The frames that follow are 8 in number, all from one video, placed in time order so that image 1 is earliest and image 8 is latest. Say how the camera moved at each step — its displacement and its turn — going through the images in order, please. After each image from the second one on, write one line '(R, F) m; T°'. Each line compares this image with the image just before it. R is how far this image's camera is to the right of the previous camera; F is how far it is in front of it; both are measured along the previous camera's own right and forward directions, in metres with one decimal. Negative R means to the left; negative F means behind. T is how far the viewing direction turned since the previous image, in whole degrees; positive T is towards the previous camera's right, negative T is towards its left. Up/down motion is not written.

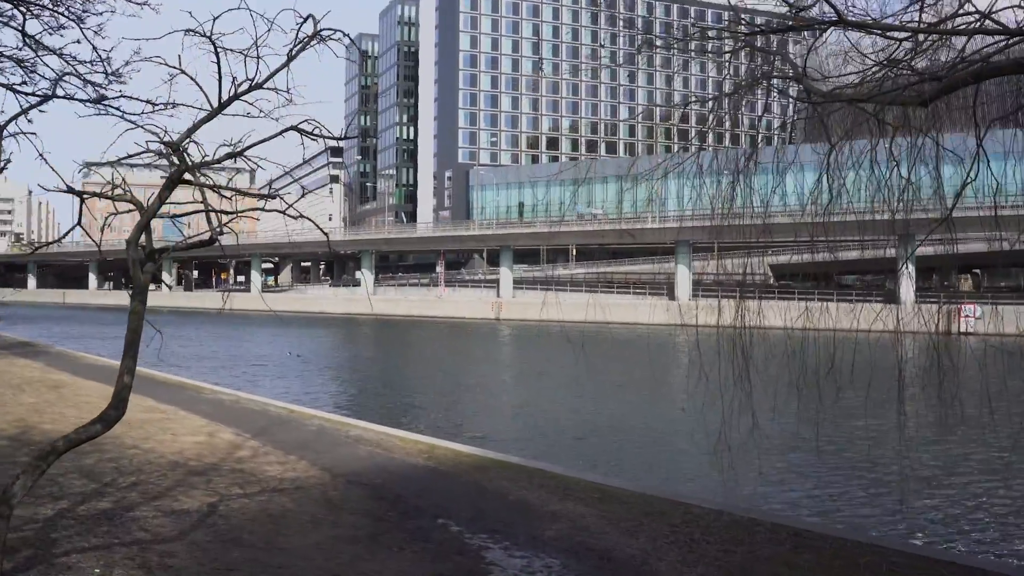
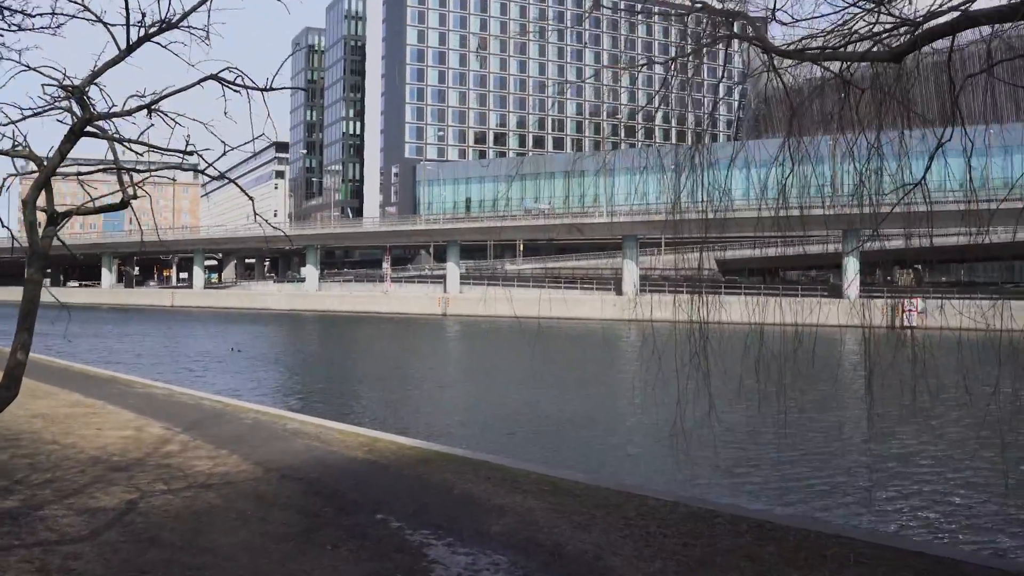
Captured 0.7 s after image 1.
(0.0, +0.3) m; +3°
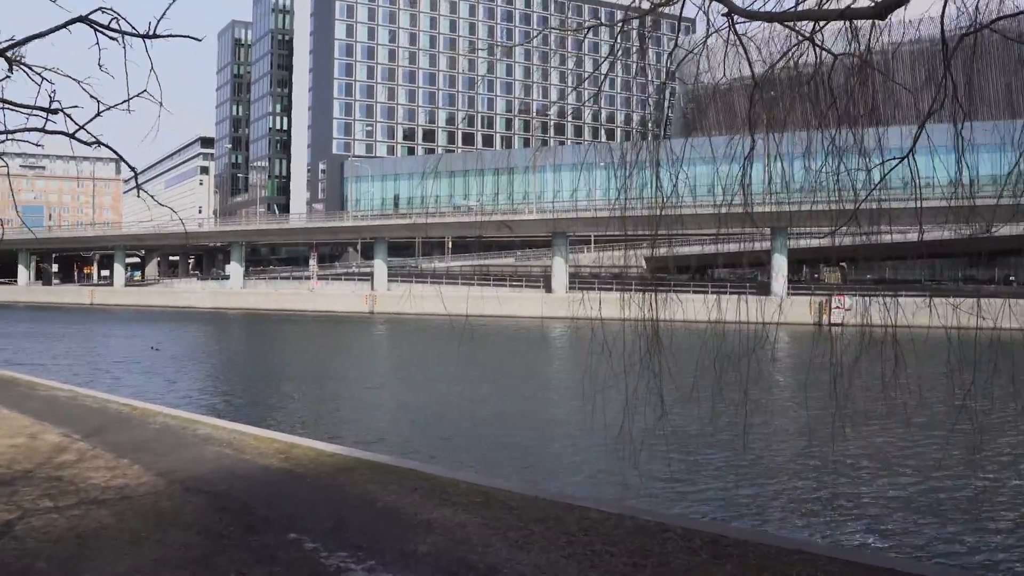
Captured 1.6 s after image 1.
(0.0, +0.4) m; +5°
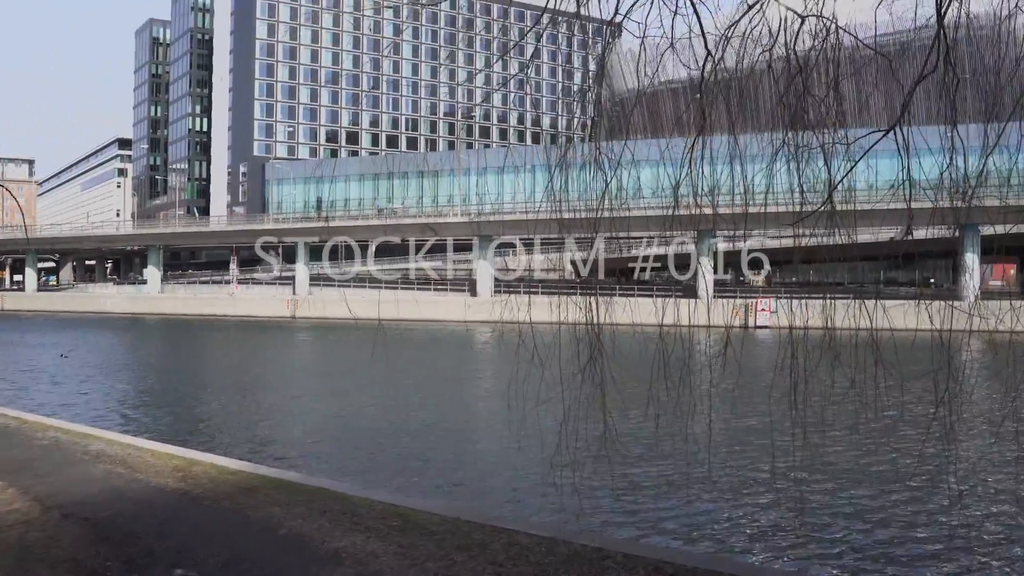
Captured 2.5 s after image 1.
(0.0, +0.4) m; +5°
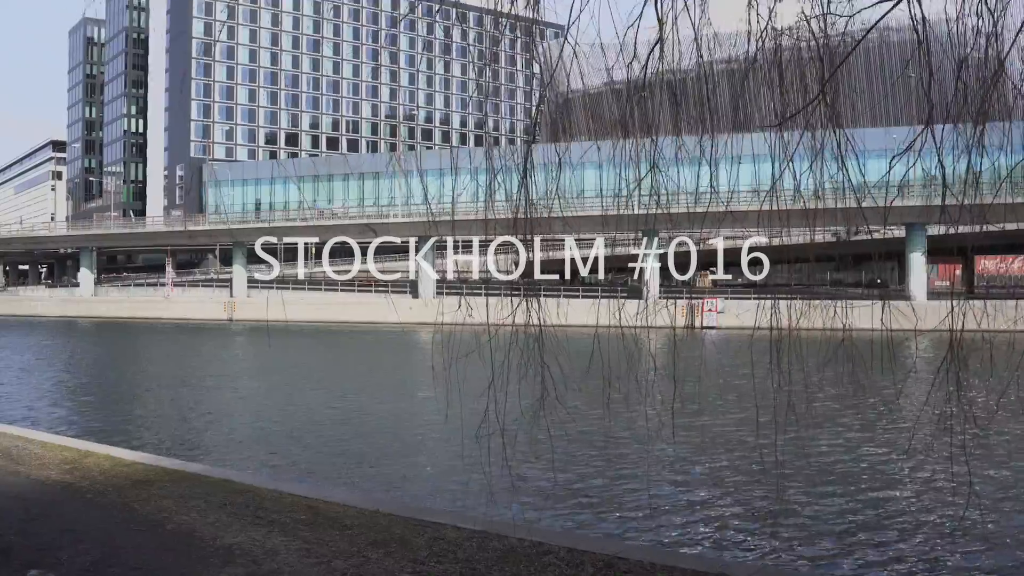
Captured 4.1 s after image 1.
(-0.1, 0.0) m; +4°
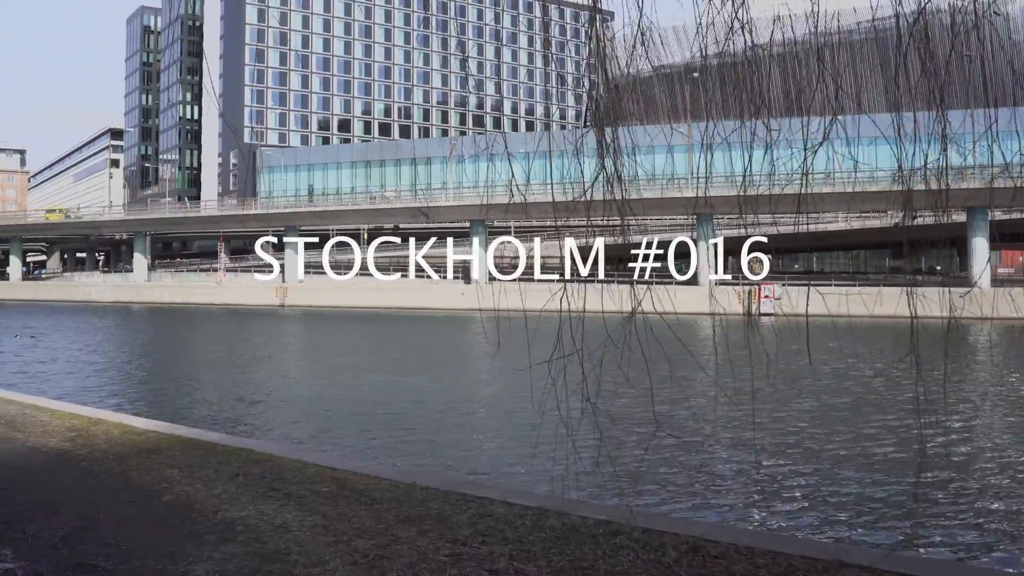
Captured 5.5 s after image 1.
(0.0, +0.2) m; -3°
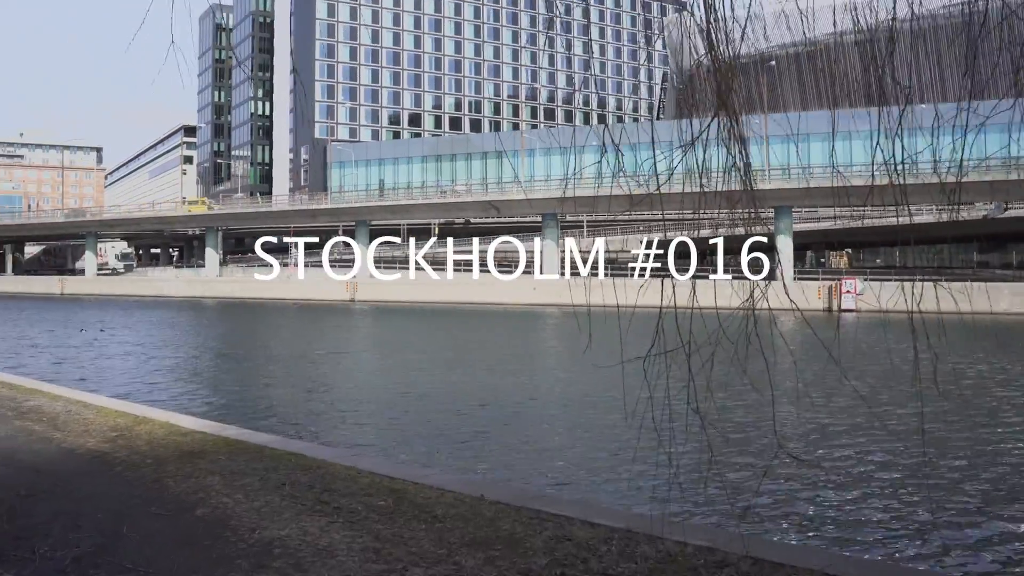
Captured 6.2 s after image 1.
(-0.1, +0.4) m; -4°
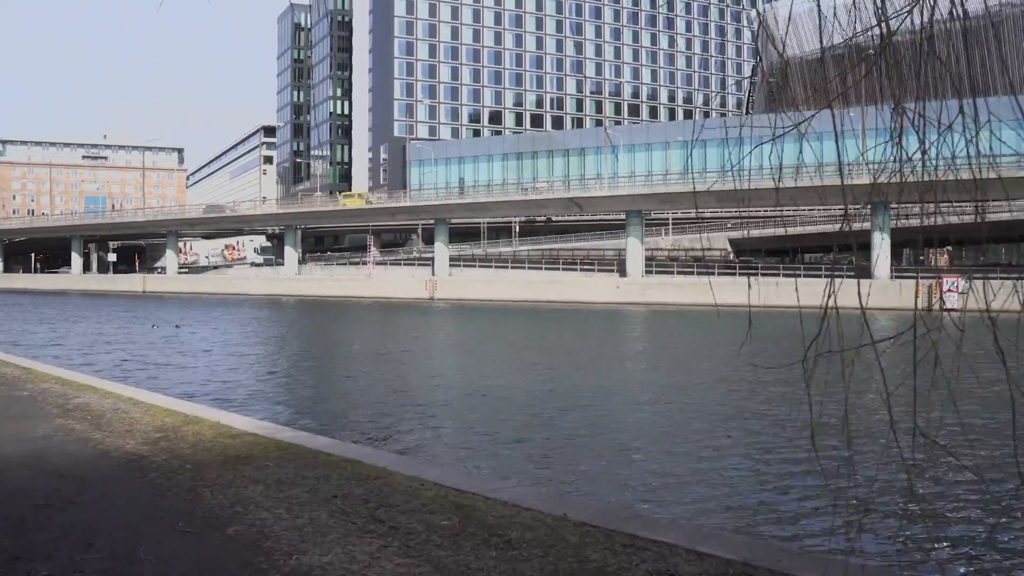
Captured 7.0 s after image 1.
(0.0, +0.5) m; -5°
